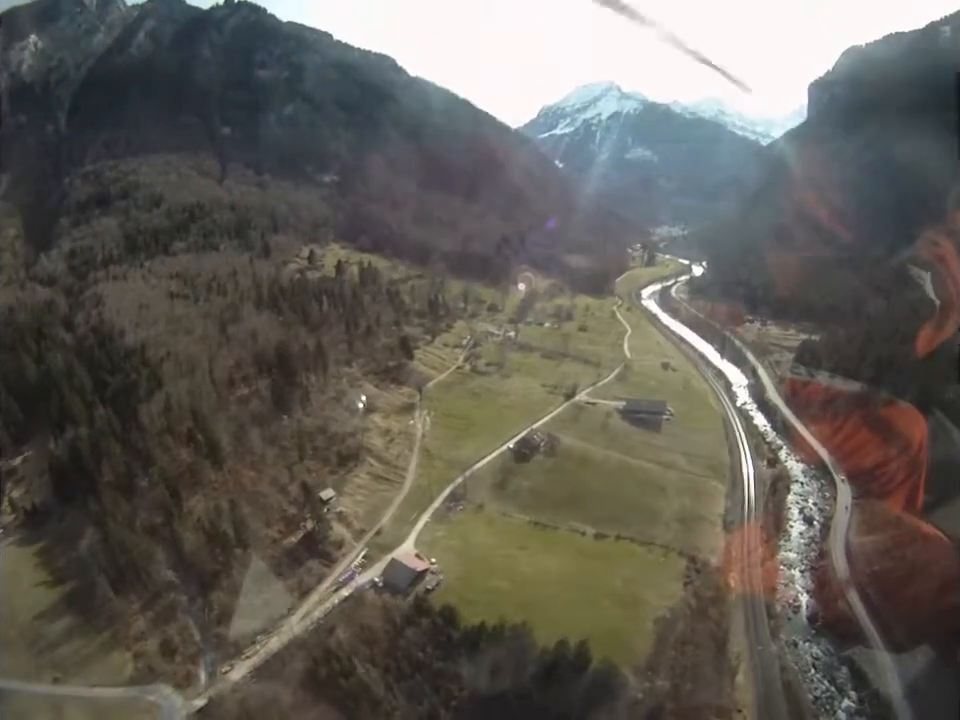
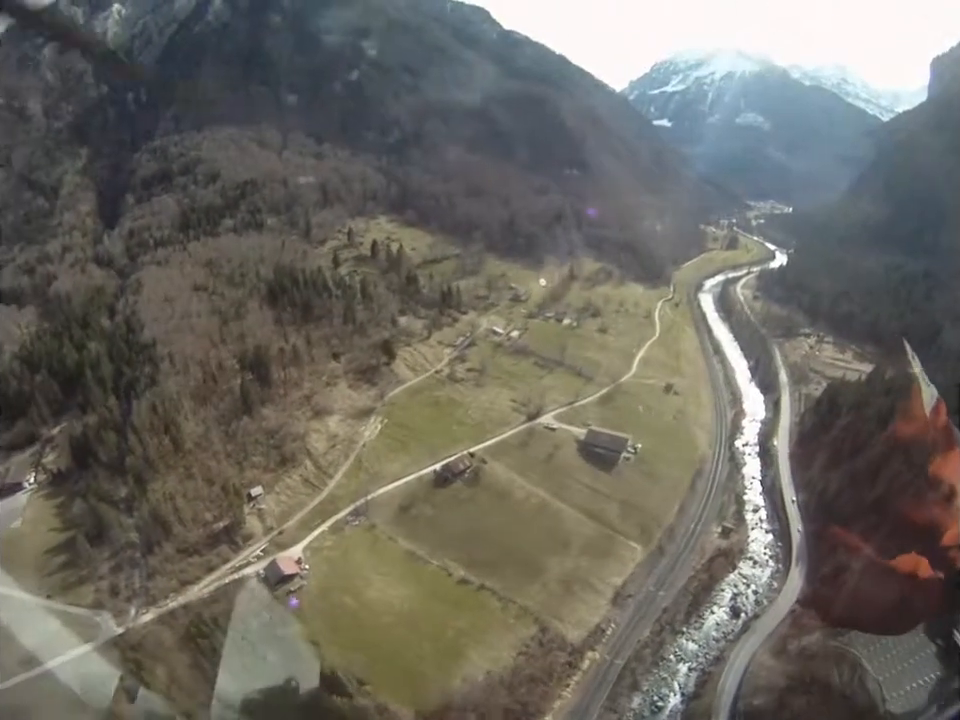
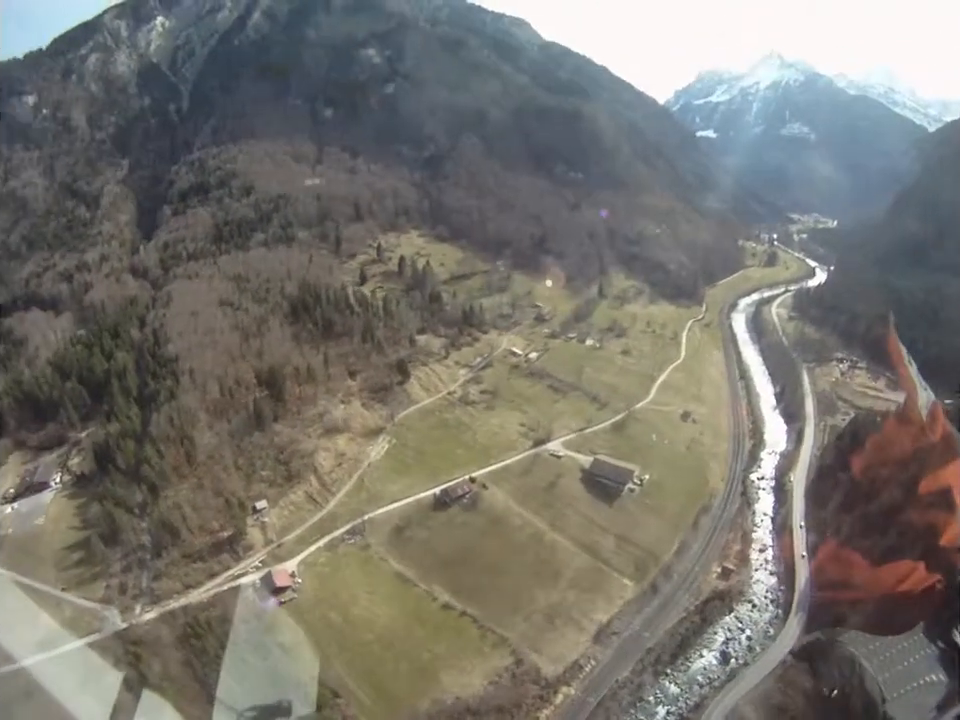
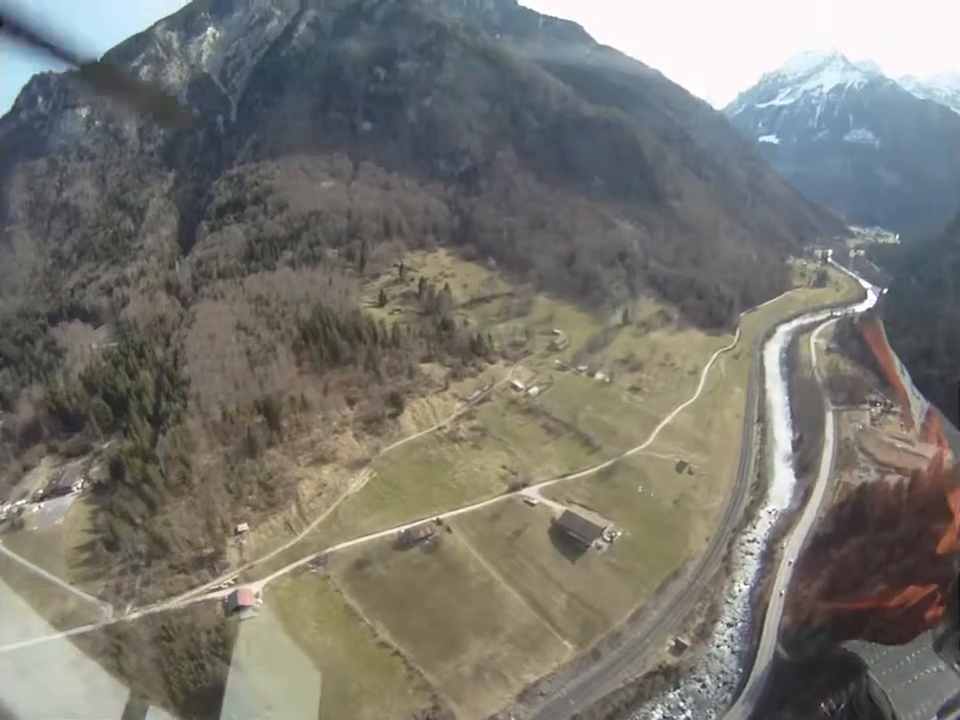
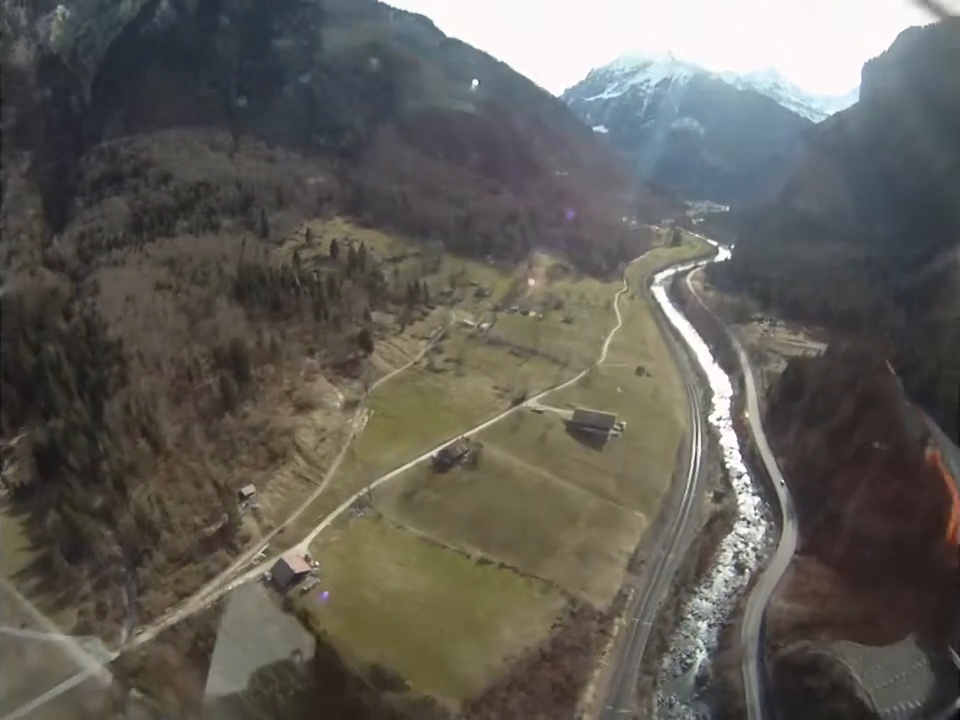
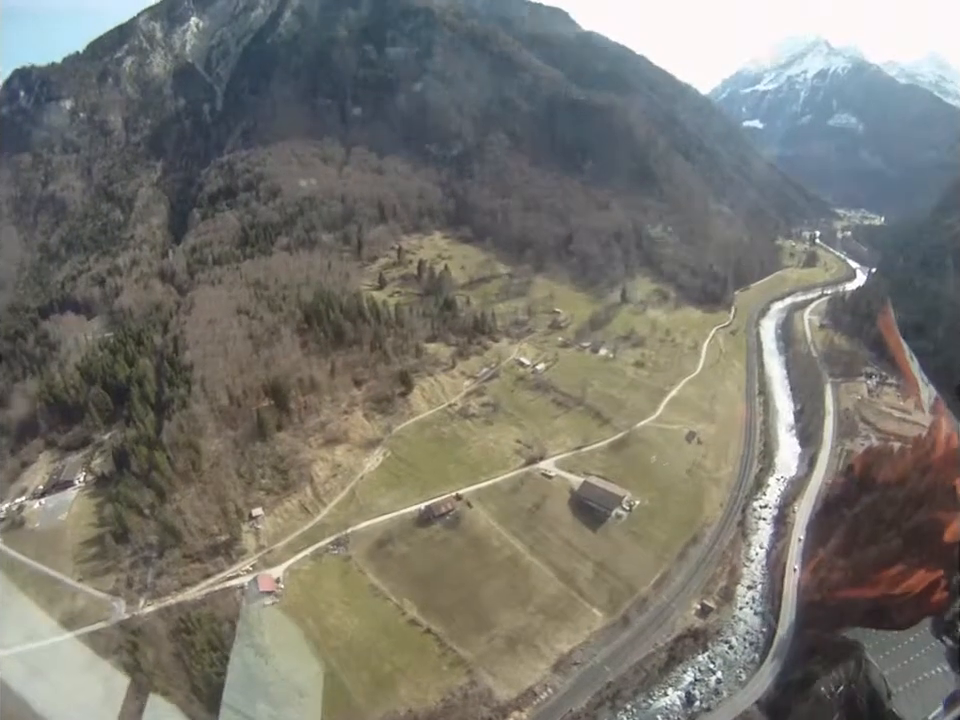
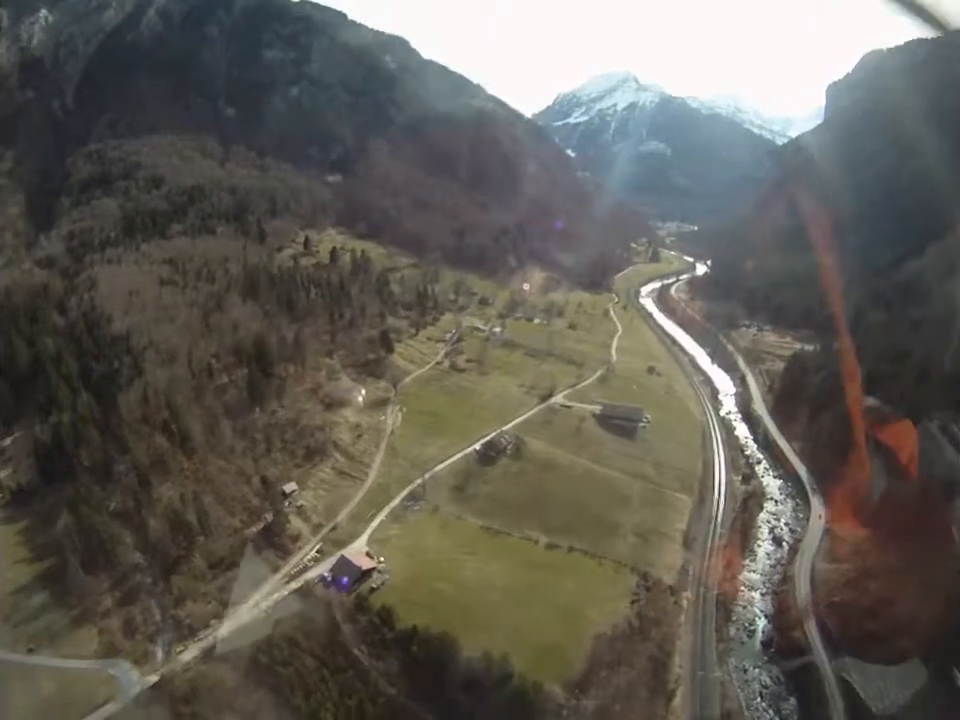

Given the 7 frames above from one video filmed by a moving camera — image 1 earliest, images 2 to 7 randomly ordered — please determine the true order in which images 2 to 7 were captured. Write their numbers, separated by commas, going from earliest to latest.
7, 5, 2, 3, 6, 4
